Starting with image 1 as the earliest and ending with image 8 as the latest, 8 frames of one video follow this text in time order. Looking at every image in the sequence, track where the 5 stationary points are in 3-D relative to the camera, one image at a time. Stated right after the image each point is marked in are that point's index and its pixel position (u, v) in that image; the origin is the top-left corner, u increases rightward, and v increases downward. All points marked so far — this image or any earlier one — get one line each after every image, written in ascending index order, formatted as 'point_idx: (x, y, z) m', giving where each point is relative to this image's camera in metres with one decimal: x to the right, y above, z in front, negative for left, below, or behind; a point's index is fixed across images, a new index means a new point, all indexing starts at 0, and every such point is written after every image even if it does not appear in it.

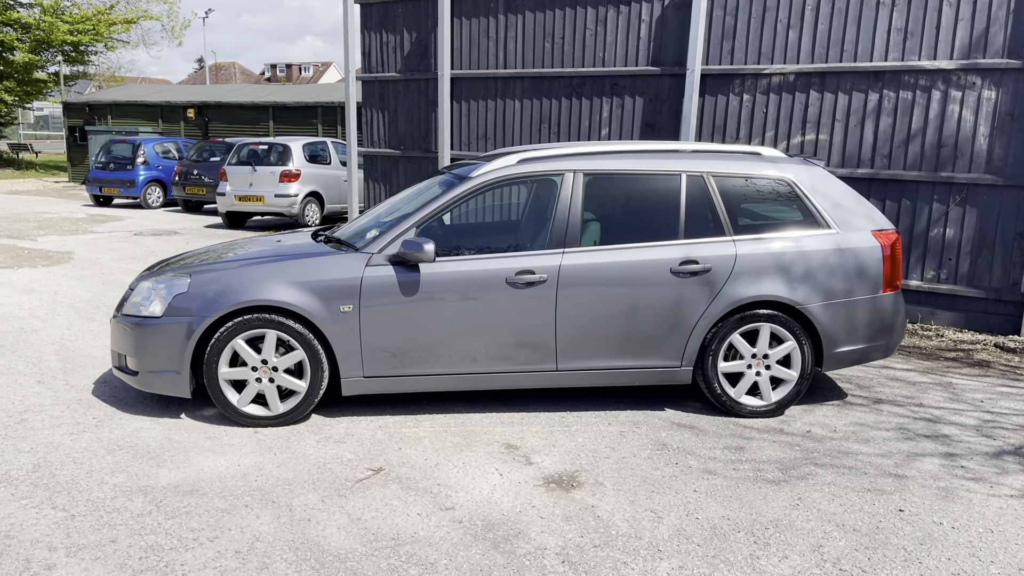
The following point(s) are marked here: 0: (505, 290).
0: (-0.1, 0.0, +4.5) m
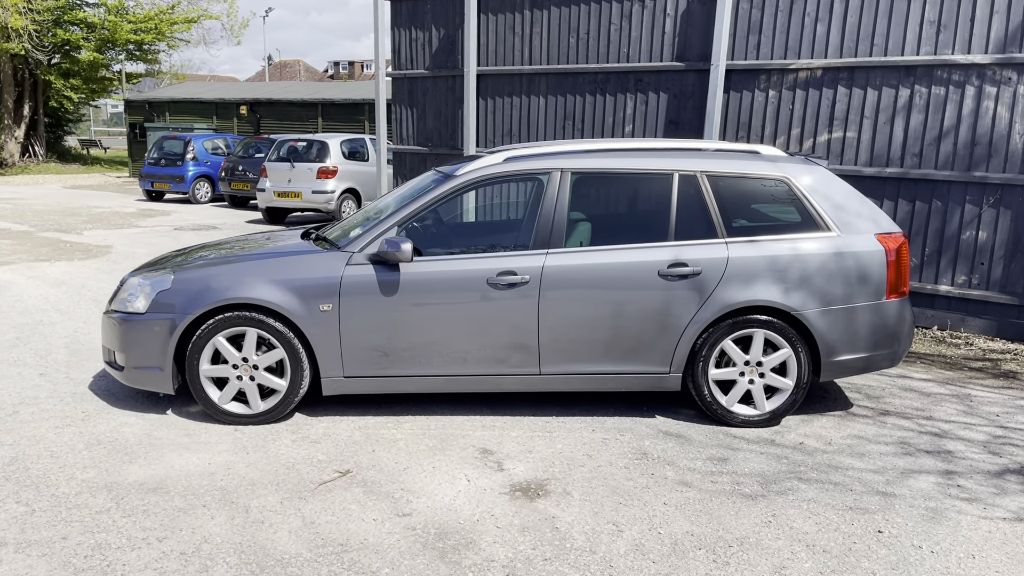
0: (-0.1, 0.0, +4.4) m
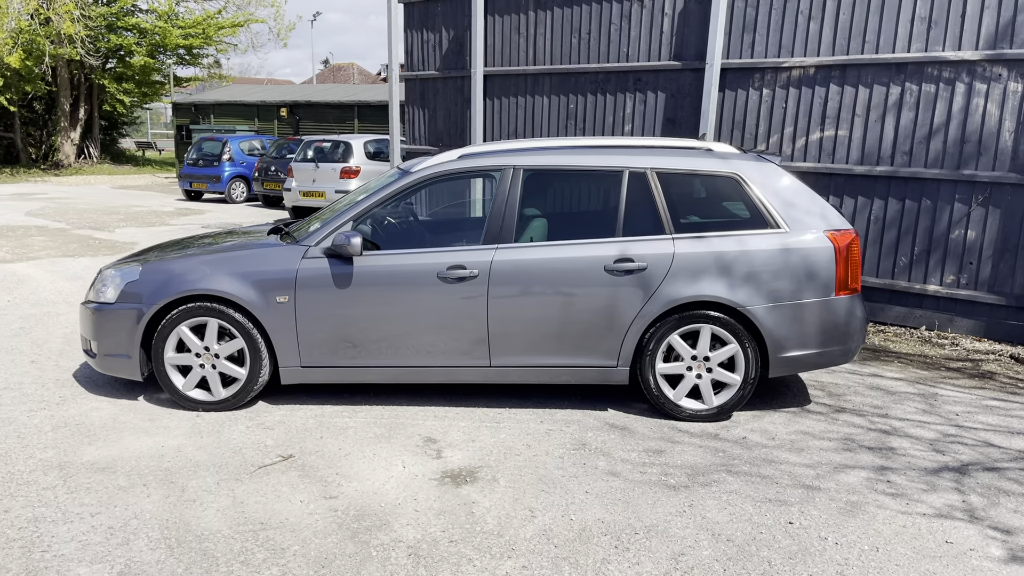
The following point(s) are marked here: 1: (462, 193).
0: (-0.4, 0.0, +4.6) m
1: (-0.3, +0.5, +4.8) m
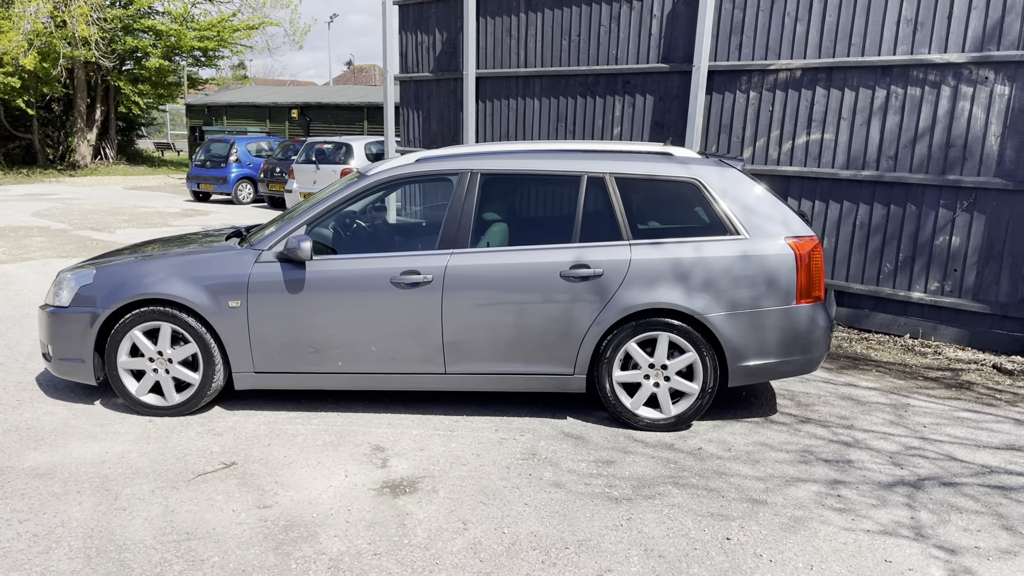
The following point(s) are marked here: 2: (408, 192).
0: (-0.7, 0.0, +4.5) m
1: (-0.5, +0.5, +4.8) m
2: (-0.4, +0.5, +4.7) m
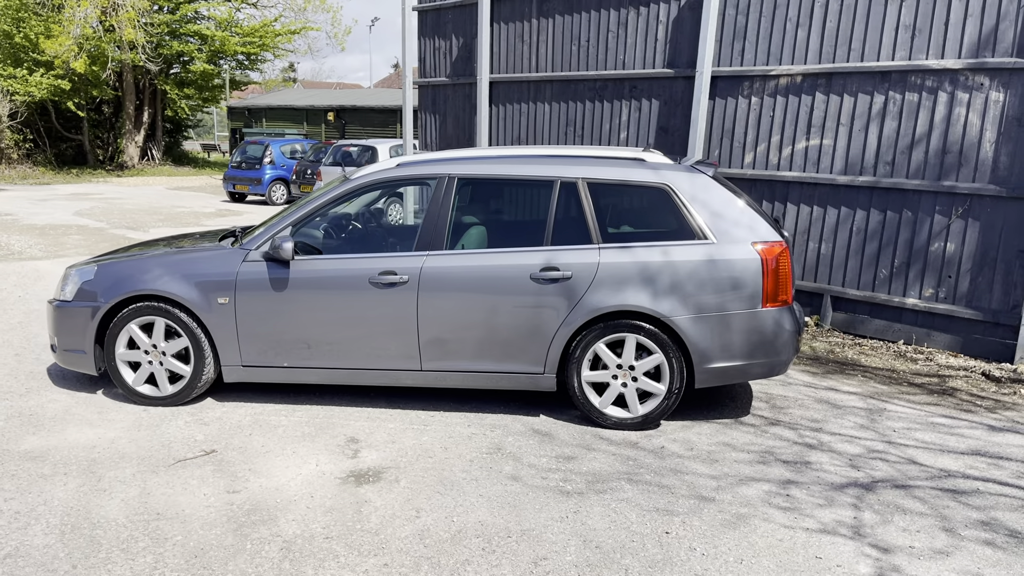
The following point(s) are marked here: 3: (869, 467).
0: (-0.8, 0.0, +4.7) m
1: (-0.6, +0.5, +5.0) m
2: (-0.5, +0.5, +4.9) m
3: (+1.8, -0.9, +4.2) m
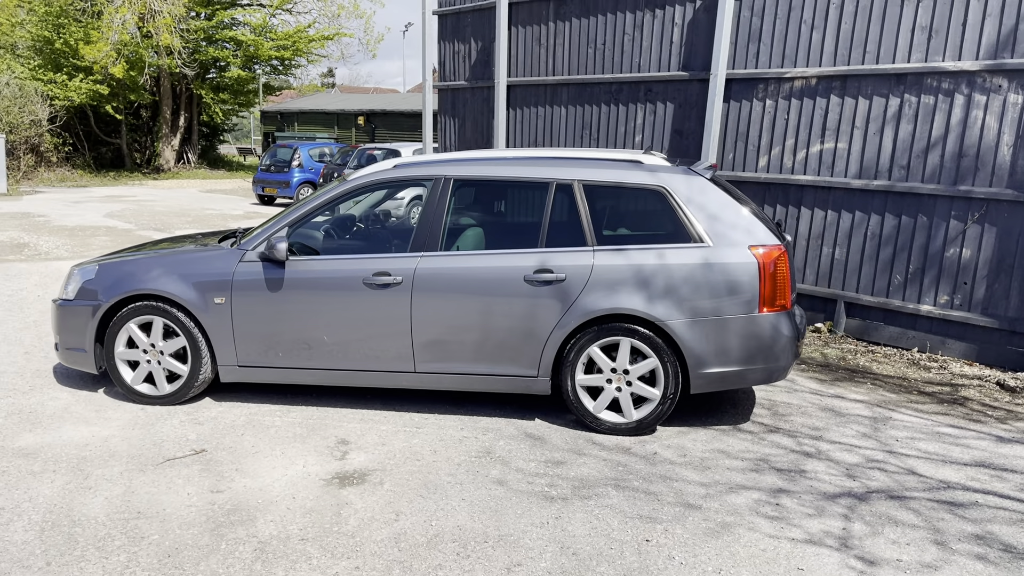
0: (-0.8, 0.0, +4.7) m
1: (-0.7, +0.5, +5.0) m
2: (-0.6, +0.5, +4.9) m
3: (+1.7, -0.9, +4.1) m
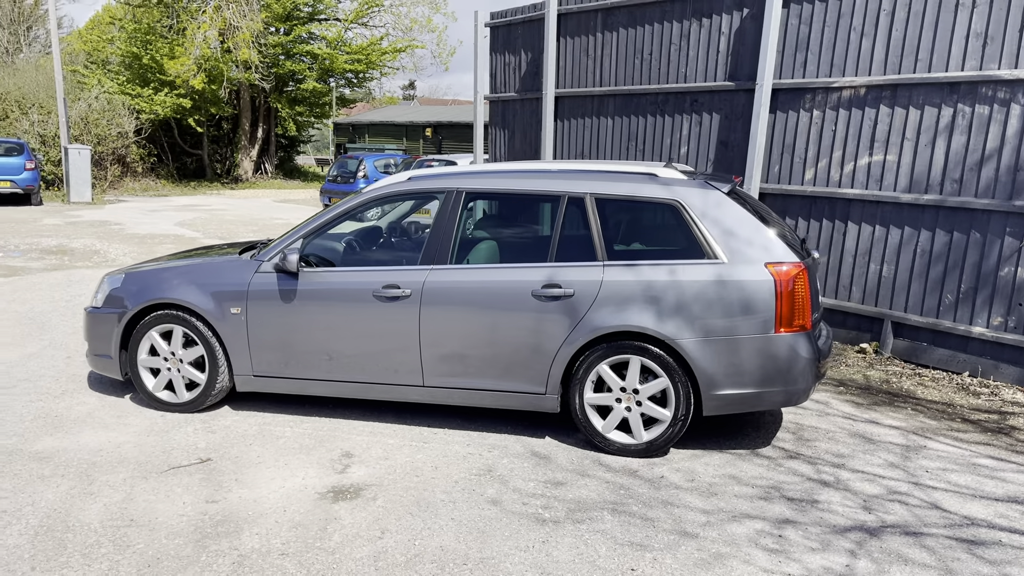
0: (-0.8, -0.1, +4.7) m
1: (-0.6, +0.4, +4.9) m
2: (-0.5, +0.5, +4.9) m
3: (+1.7, -1.0, +3.8) m
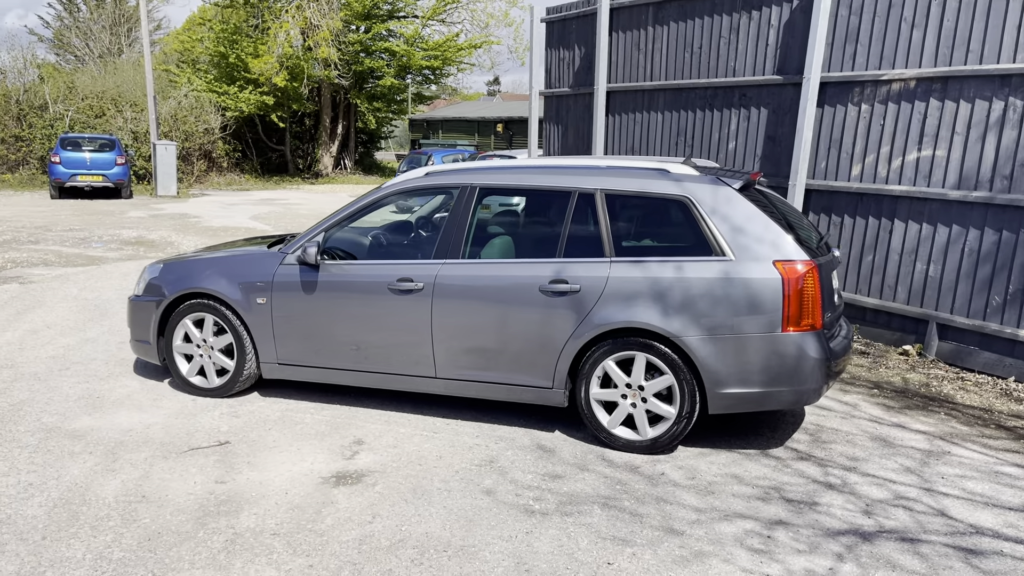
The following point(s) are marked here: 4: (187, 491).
0: (-0.7, 0.0, +4.8) m
1: (-0.5, +0.5, +5.0) m
2: (-0.4, +0.5, +4.9) m
3: (+1.7, -1.0, +3.7) m
4: (-1.5, -0.9, +3.9) m
